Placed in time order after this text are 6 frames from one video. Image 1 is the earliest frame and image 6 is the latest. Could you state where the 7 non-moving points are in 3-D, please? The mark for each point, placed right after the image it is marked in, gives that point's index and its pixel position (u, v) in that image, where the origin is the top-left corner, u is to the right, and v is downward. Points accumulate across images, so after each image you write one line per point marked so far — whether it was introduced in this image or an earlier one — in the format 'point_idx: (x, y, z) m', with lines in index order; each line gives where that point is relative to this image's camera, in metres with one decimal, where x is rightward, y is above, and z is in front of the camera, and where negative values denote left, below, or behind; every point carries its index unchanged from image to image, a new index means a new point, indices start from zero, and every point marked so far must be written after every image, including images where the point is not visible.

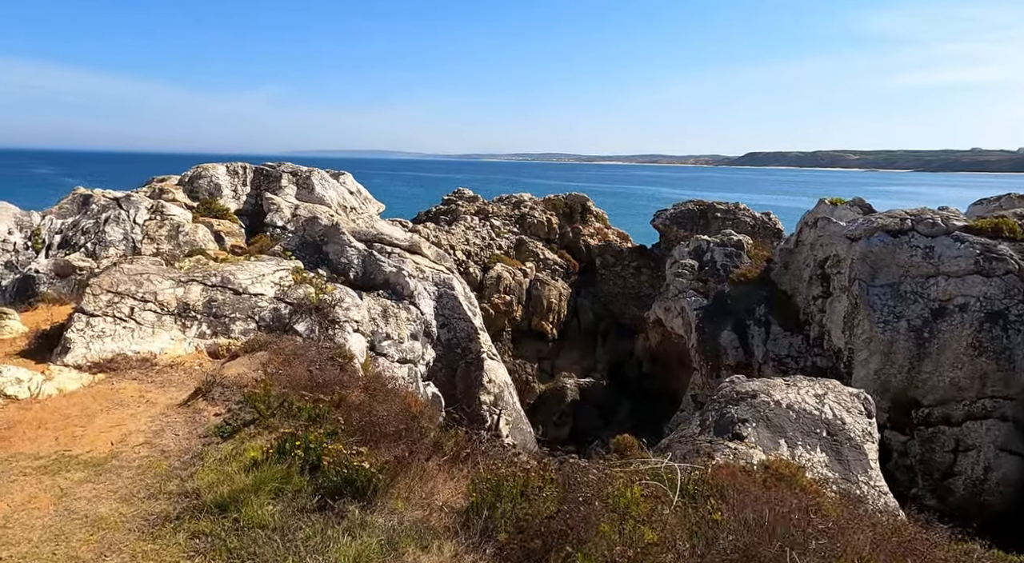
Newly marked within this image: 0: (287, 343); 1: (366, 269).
0: (-3.6, -1.0, +10.8) m
1: (-3.4, +0.4, +15.2) m
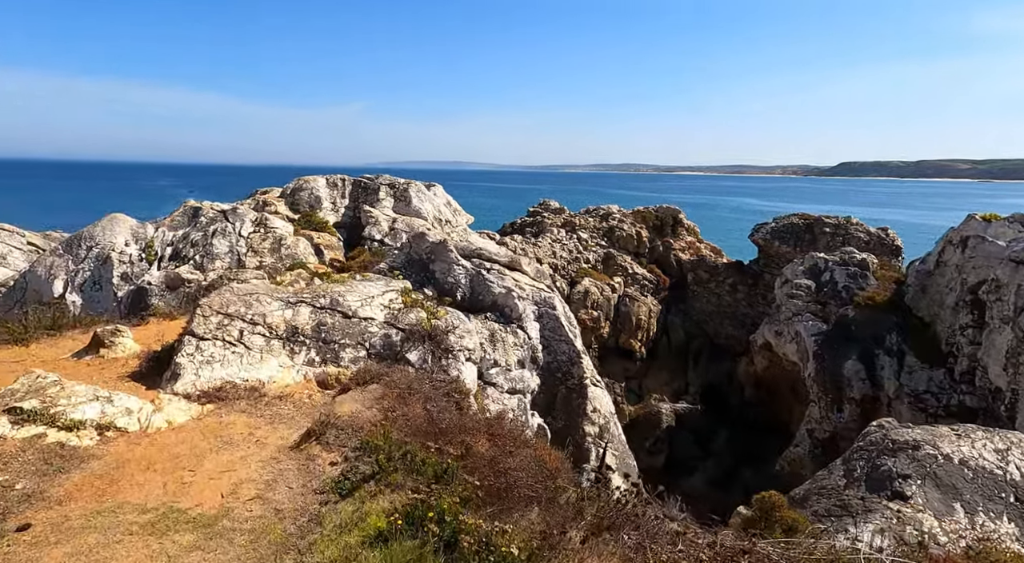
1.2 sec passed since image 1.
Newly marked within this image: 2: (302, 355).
0: (-1.7, -1.4, +9.9) m
1: (-0.9, -0.1, +14.3) m
2: (-3.4, -1.2, +10.8) m
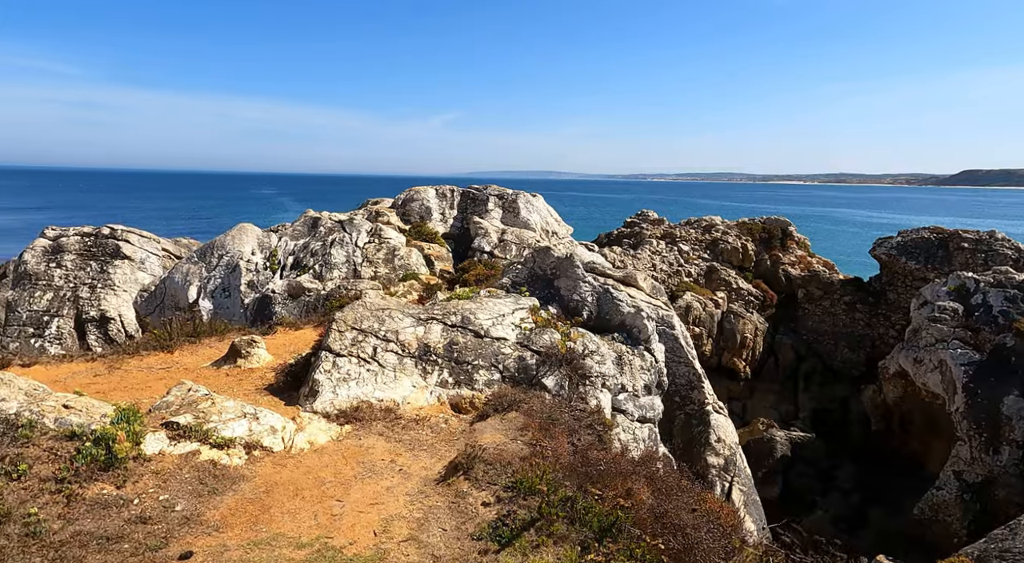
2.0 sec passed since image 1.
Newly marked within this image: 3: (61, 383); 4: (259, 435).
0: (+0.4, -1.7, +9.4) m
1: (+1.8, -0.5, +13.6) m
2: (-1.2, -1.5, +10.5) m
3: (-8.8, -2.0, +13.2) m
4: (-3.3, -2.0, +8.6) m
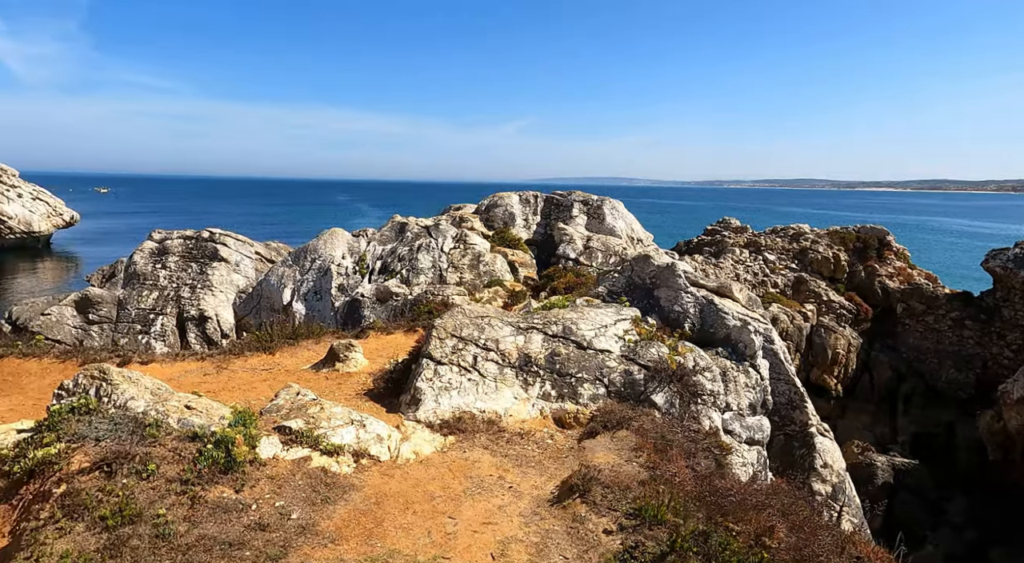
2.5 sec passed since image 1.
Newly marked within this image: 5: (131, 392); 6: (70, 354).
0: (+1.8, -1.9, +9.0) m
1: (+3.7, -0.7, +13.0) m
2: (+0.4, -1.6, +10.2) m
3: (-6.9, -2.0, +13.8) m
4: (-1.9, -2.1, +8.6) m
5: (-5.0, -1.5, +8.9) m
6: (-9.7, -1.6, +14.7) m
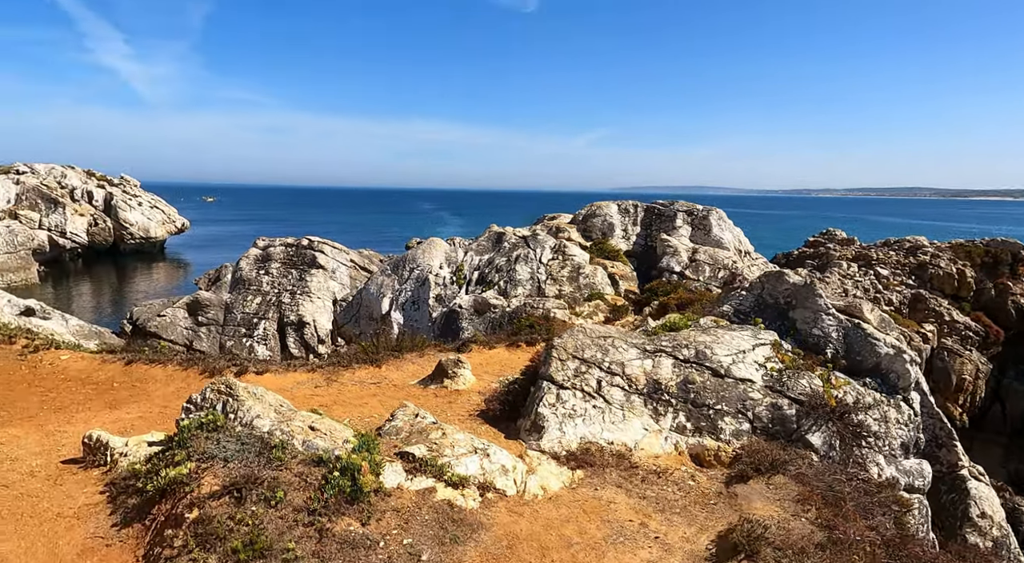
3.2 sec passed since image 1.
0: (+3.5, -2.2, +7.9) m
1: (+5.9, -1.1, +11.7) m
2: (+2.2, -1.9, +9.4) m
3: (-4.6, -2.3, +13.8) m
4: (-0.2, -2.3, +8.0) m
5: (-3.3, -1.7, +8.7) m
6: (-7.3, -1.8, +15.1) m
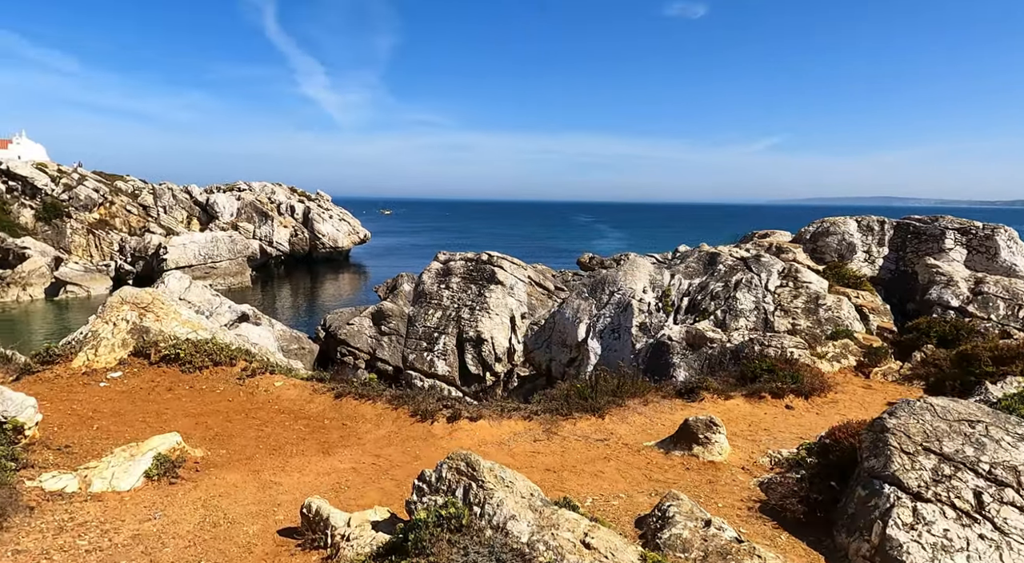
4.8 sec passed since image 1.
0: (+6.3, -2.9, +4.3) m
1: (+9.6, -2.0, +7.4) m
2: (+5.5, -2.6, +6.0) m
3: (-0.1, -2.9, +11.9) m
4: (+2.8, -2.9, +5.2) m
5: (0.0, -2.2, +6.7) m
6: (-2.3, -2.4, +13.8) m
